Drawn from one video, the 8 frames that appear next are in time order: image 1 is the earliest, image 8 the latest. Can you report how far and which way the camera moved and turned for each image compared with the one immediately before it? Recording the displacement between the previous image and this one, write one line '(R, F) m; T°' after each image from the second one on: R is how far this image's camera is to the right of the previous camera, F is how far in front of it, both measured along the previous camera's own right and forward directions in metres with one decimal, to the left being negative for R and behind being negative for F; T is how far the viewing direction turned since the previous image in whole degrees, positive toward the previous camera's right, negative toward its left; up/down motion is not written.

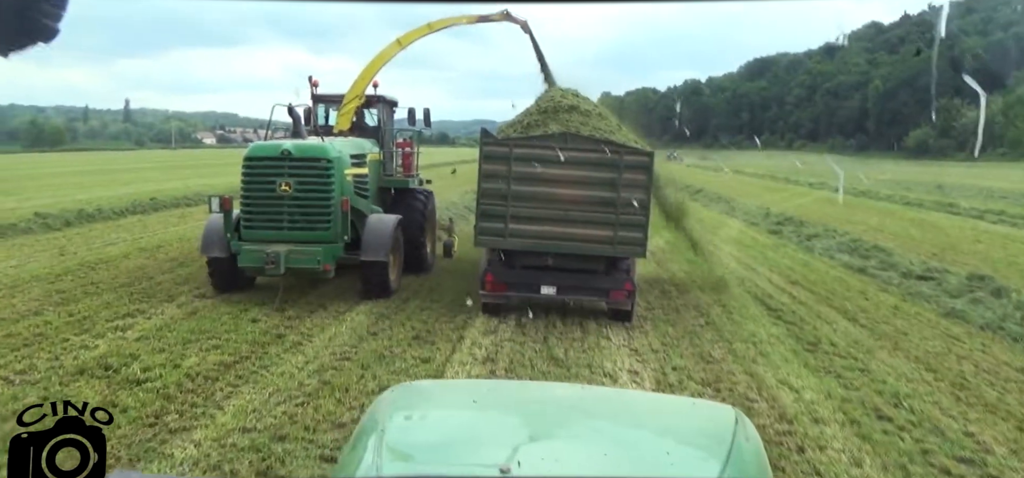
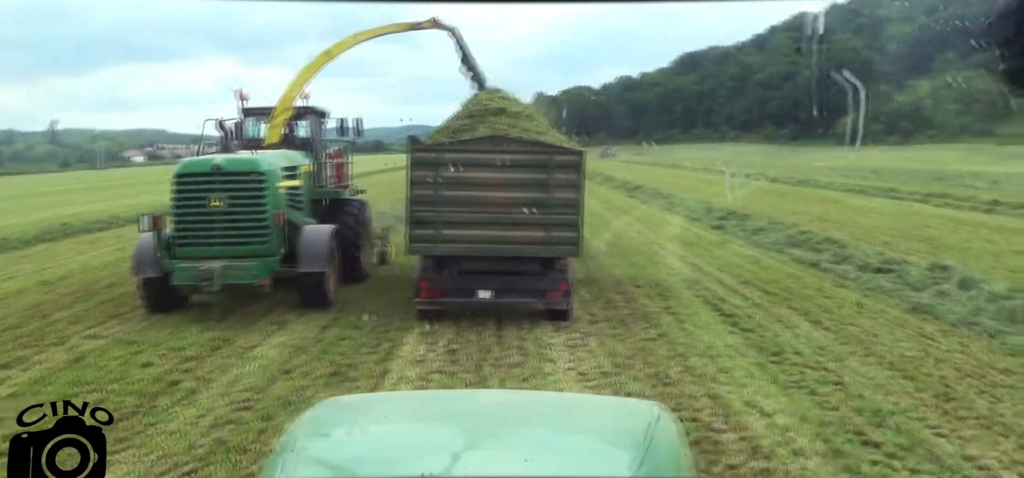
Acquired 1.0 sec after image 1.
(+0.2, +0.8) m; +4°
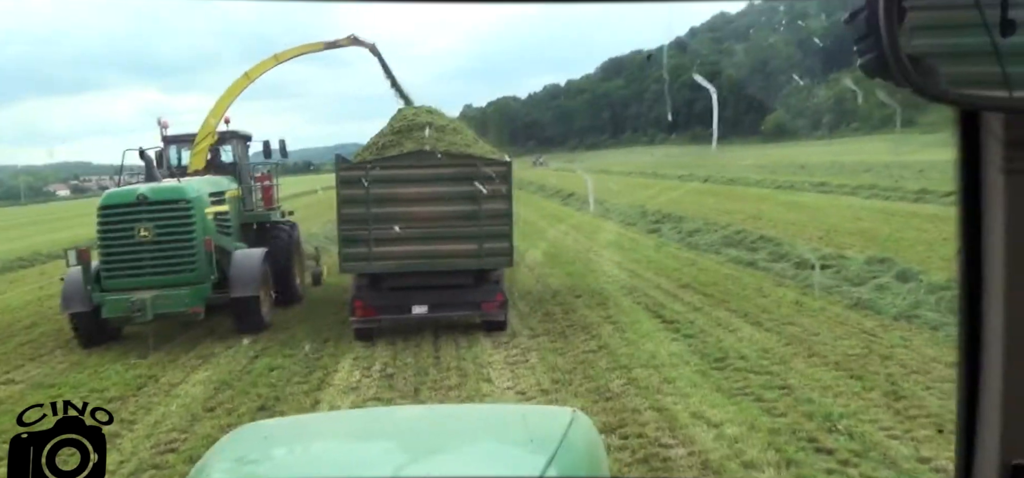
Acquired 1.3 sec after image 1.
(+0.1, +0.3) m; +5°
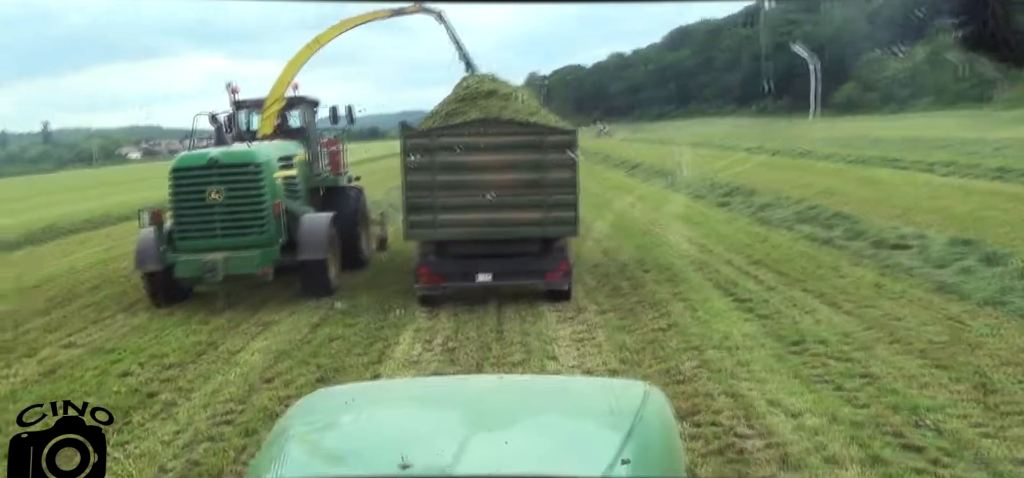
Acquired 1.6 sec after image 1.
(-0.1, +0.1) m; -5°
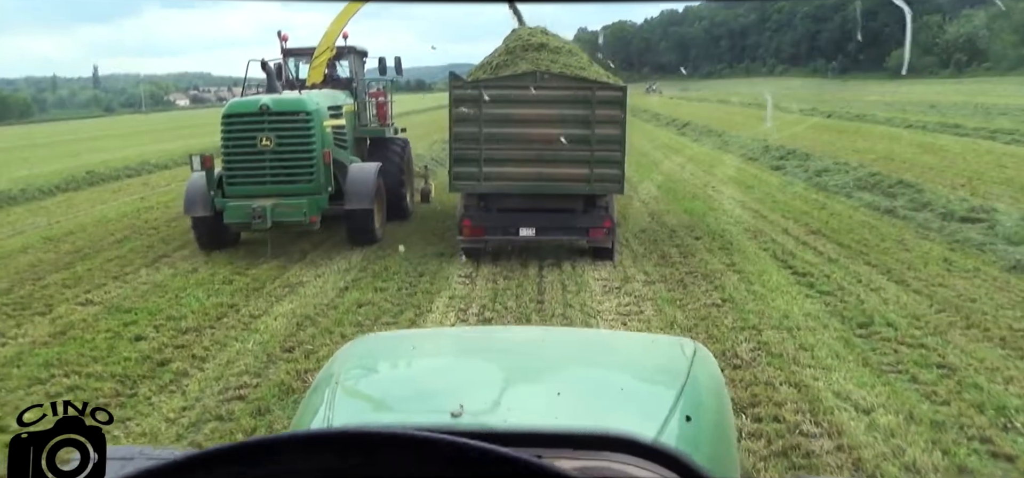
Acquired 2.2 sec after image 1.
(0.0, +0.4) m; -3°
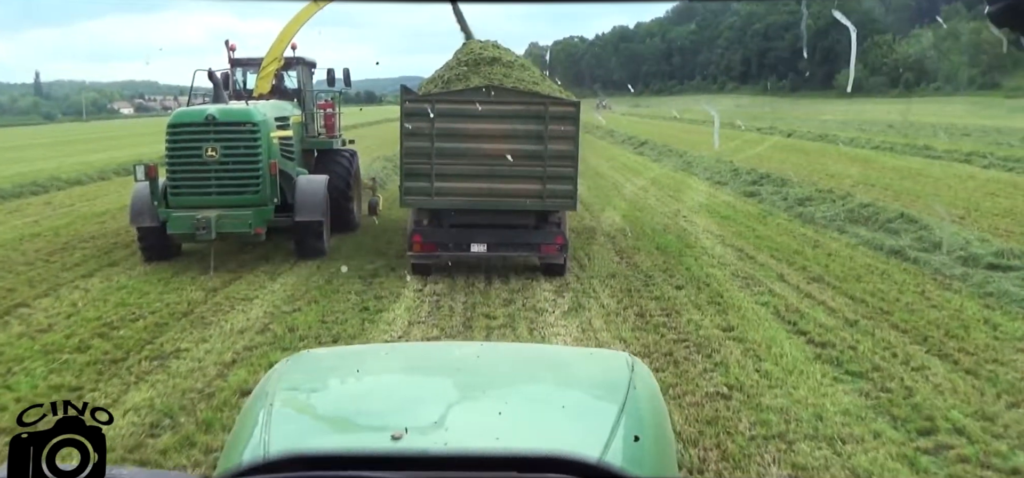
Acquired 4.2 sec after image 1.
(+0.1, +1.5) m; +3°
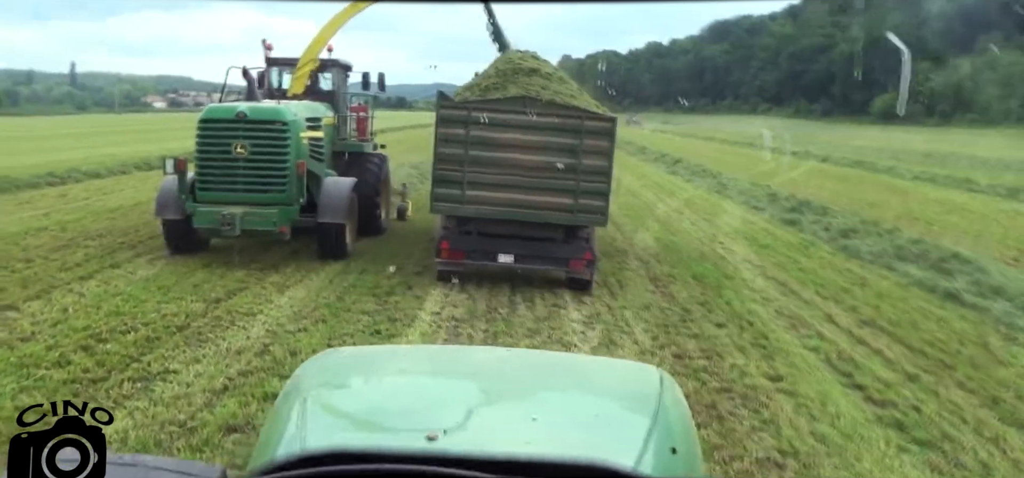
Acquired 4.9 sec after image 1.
(0.0, +0.5) m; -2°
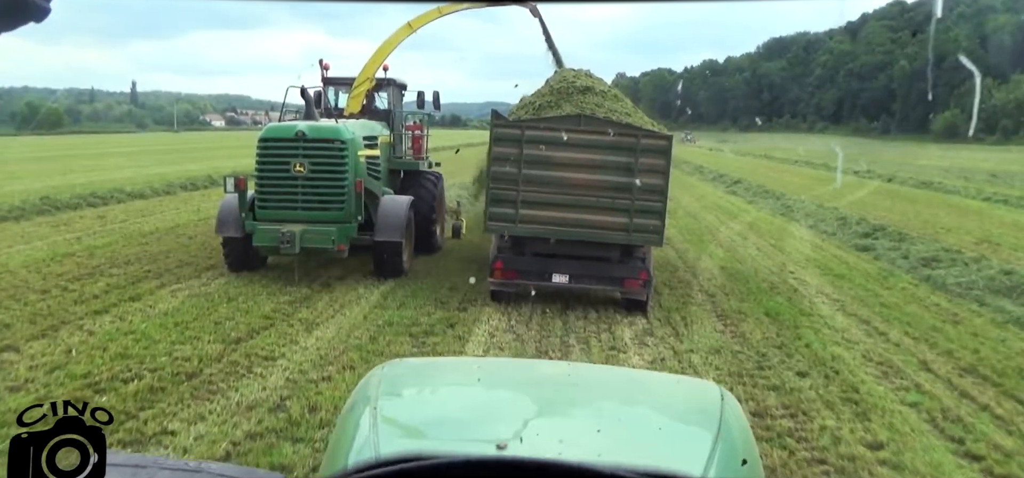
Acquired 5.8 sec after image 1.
(0.0, +0.8) m; -4°
